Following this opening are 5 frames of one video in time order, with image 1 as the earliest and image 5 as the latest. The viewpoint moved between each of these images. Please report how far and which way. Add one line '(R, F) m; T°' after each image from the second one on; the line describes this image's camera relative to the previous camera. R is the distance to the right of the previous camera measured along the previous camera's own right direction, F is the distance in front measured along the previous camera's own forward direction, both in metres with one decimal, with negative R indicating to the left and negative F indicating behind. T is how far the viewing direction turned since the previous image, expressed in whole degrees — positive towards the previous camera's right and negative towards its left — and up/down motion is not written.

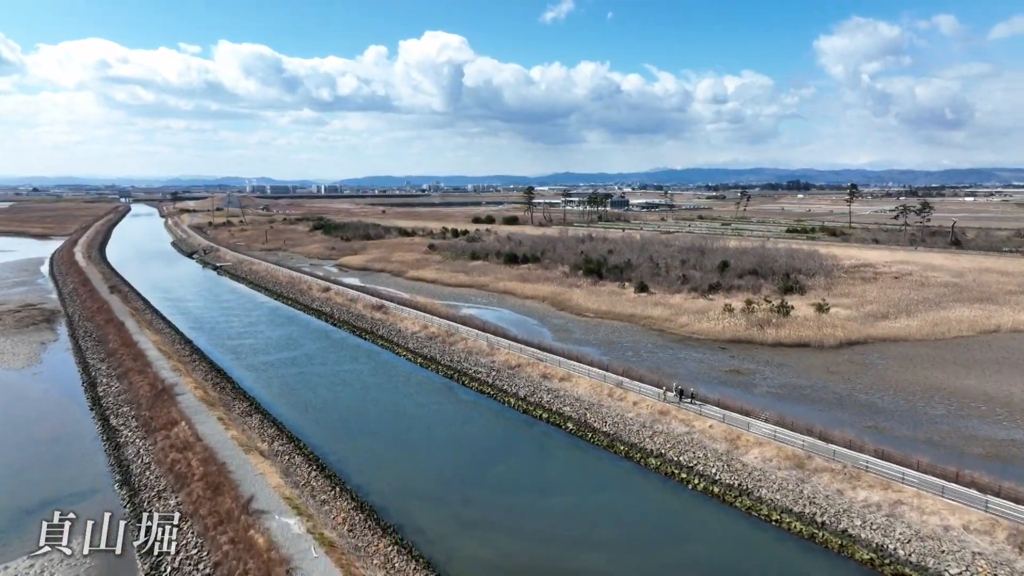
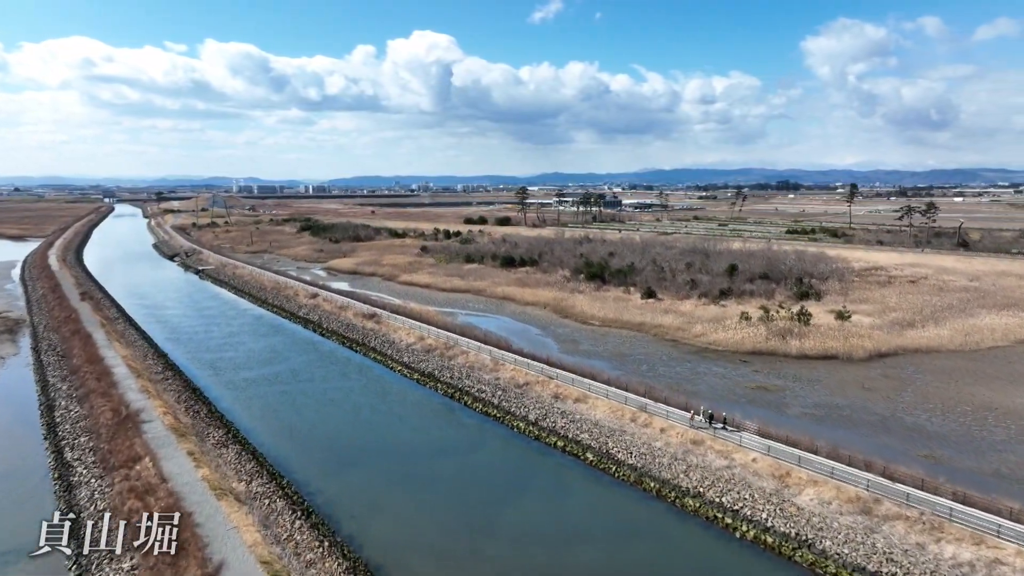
(-0.5, +1.9) m; +1°
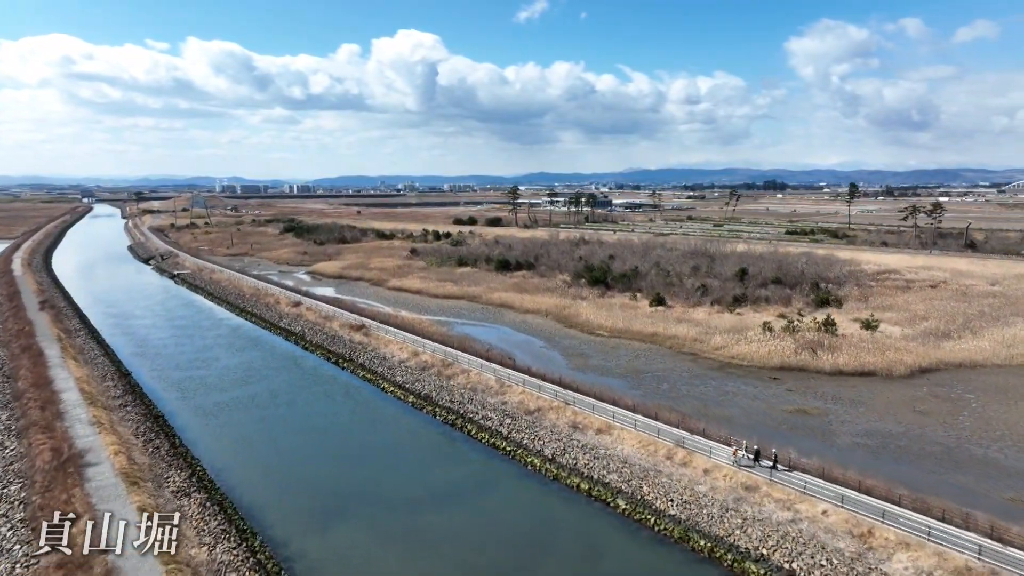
(-0.5, +2.3) m; +1°
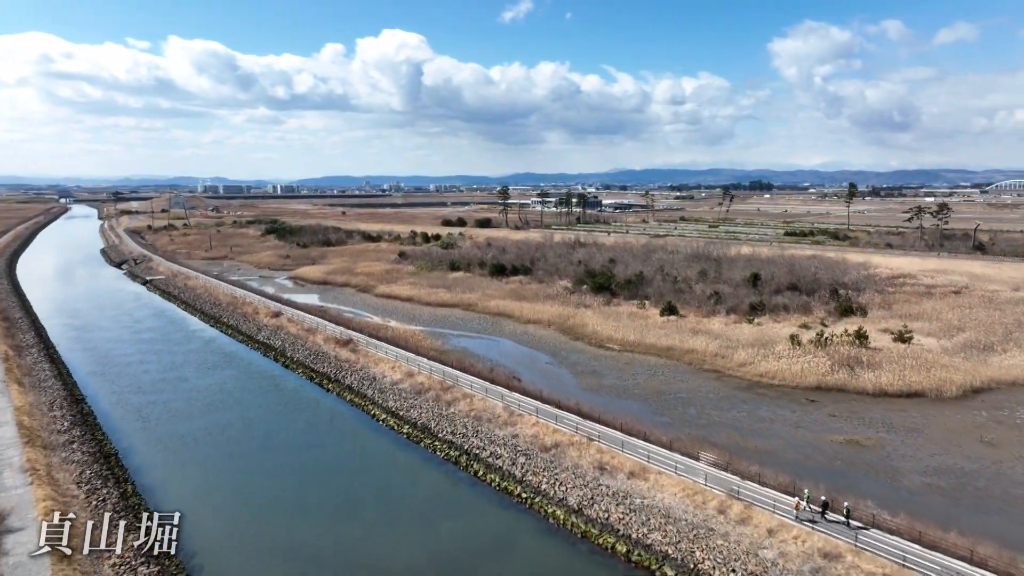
(-0.5, +2.3) m; +1°
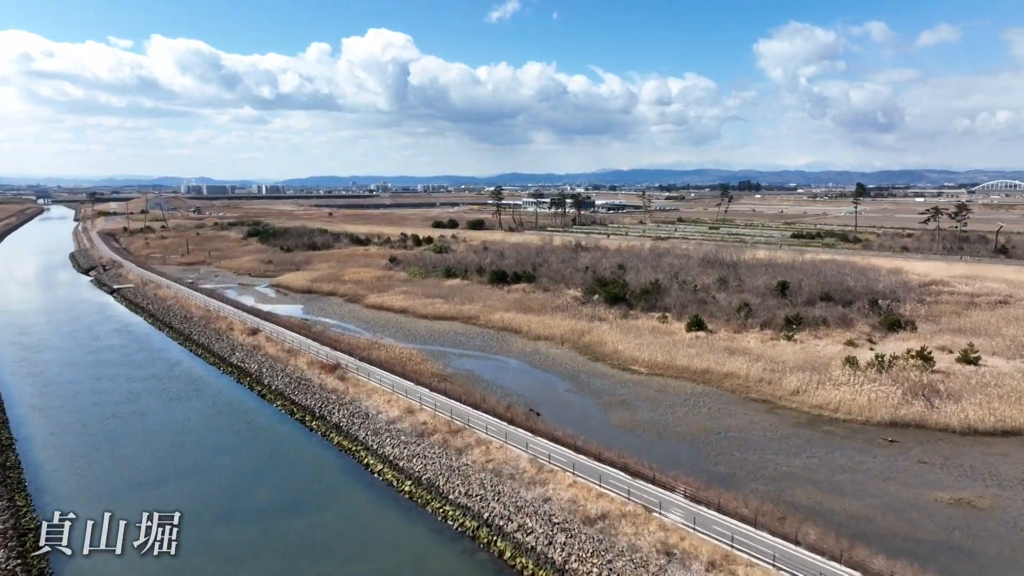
(-0.7, +3.1) m; +1°
